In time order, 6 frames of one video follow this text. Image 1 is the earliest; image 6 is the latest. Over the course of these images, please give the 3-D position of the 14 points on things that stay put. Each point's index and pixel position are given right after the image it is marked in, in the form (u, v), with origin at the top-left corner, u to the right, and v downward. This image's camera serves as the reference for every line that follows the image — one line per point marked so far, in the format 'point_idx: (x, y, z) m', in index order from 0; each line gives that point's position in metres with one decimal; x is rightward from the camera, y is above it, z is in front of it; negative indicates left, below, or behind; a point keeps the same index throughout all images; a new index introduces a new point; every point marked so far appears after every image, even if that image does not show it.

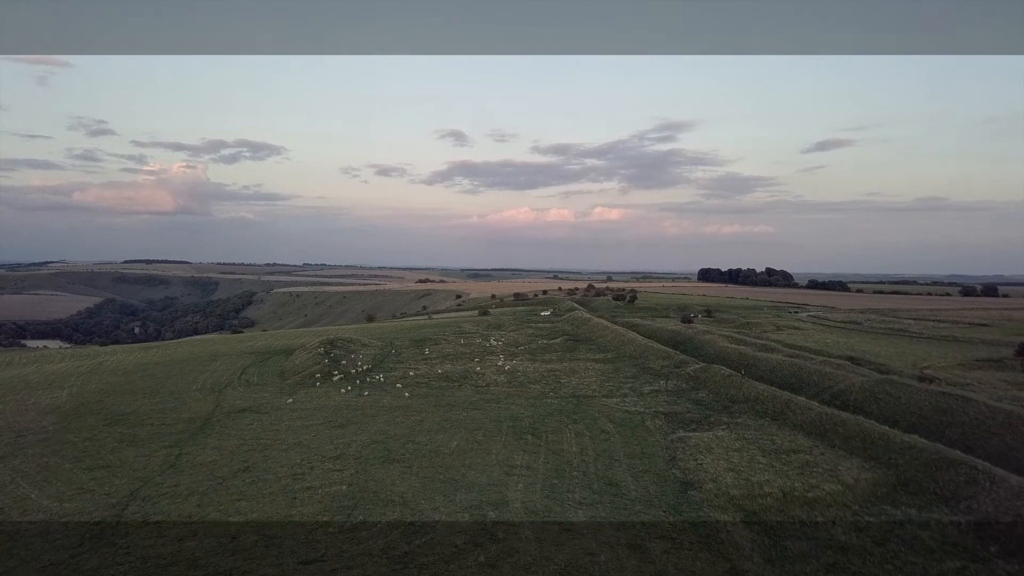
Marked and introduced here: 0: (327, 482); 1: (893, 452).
0: (-5.5, -5.8, +14.4) m
1: (+11.9, -5.2, +15.0) m
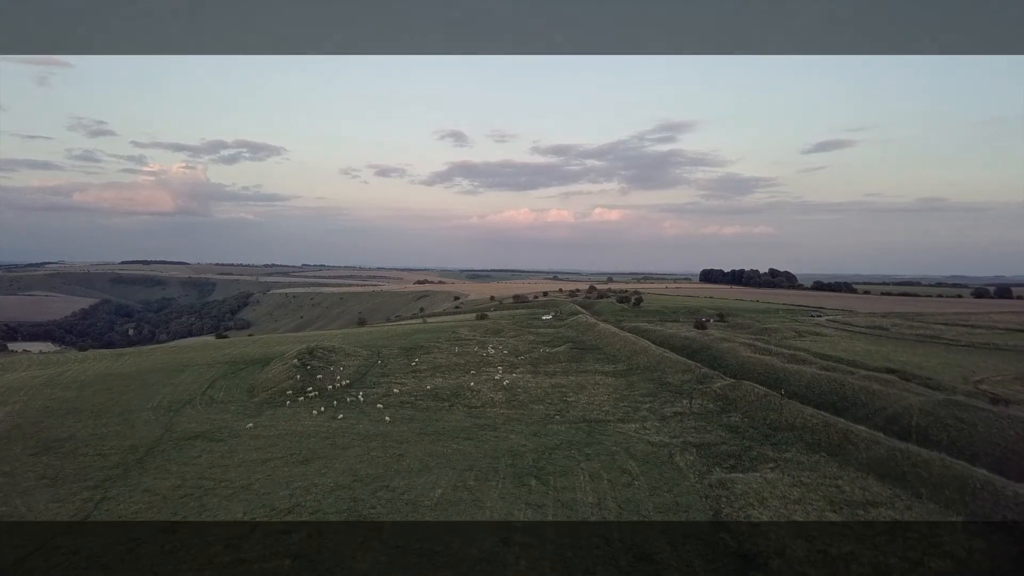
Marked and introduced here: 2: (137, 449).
0: (-5.5, -6.0, +11.0) m
1: (+11.9, -5.4, +11.5) m
2: (-14.7, -6.3, +18.8) m
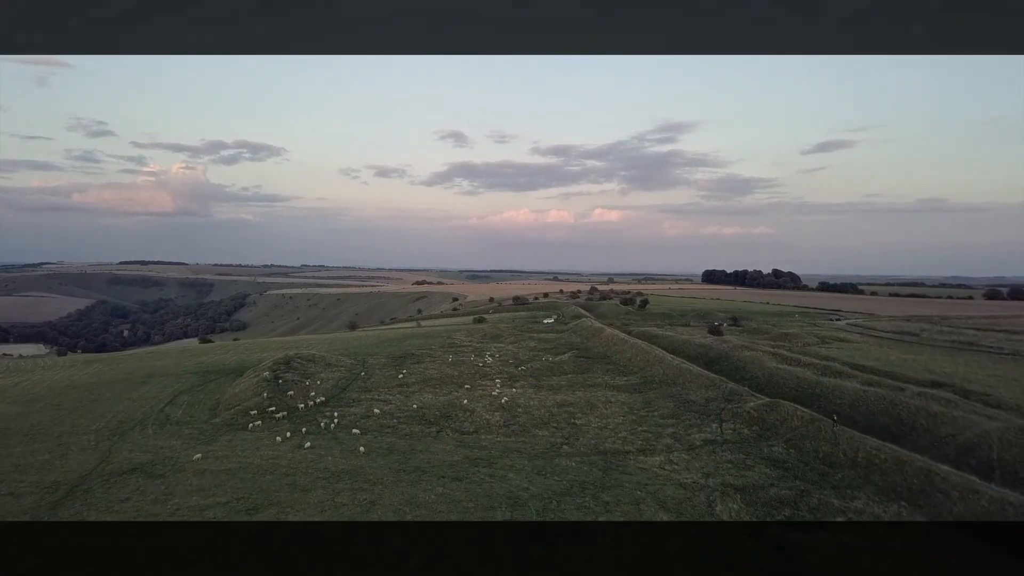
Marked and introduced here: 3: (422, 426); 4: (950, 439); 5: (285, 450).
0: (-5.6, -6.2, +7.8) m
1: (+11.9, -5.5, +8.4) m
2: (-14.8, -6.5, +15.6) m
3: (-3.5, -5.4, +18.8) m
4: (+15.7, -5.4, +17.2) m
5: (-8.1, -5.8, +17.0) m
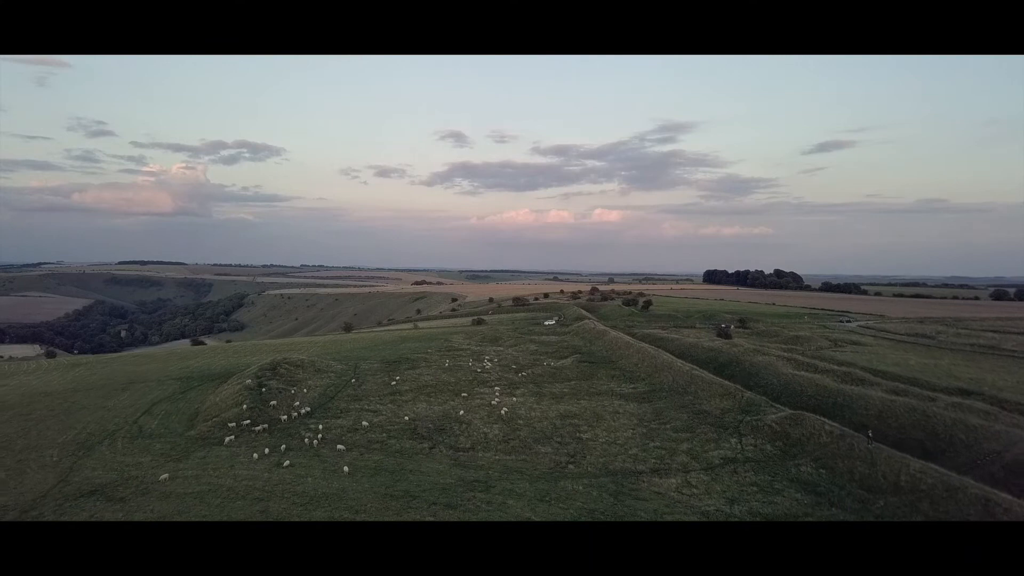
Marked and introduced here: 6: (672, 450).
0: (-5.6, -6.2, +6.2) m
1: (+11.9, -5.6, +6.8) m
2: (-14.8, -6.6, +14.0) m
3: (-3.5, -5.5, +17.2) m
4: (+15.7, -5.5, +15.6) m
5: (-8.1, -5.8, +15.4) m
6: (+5.5, -5.6, +16.5) m
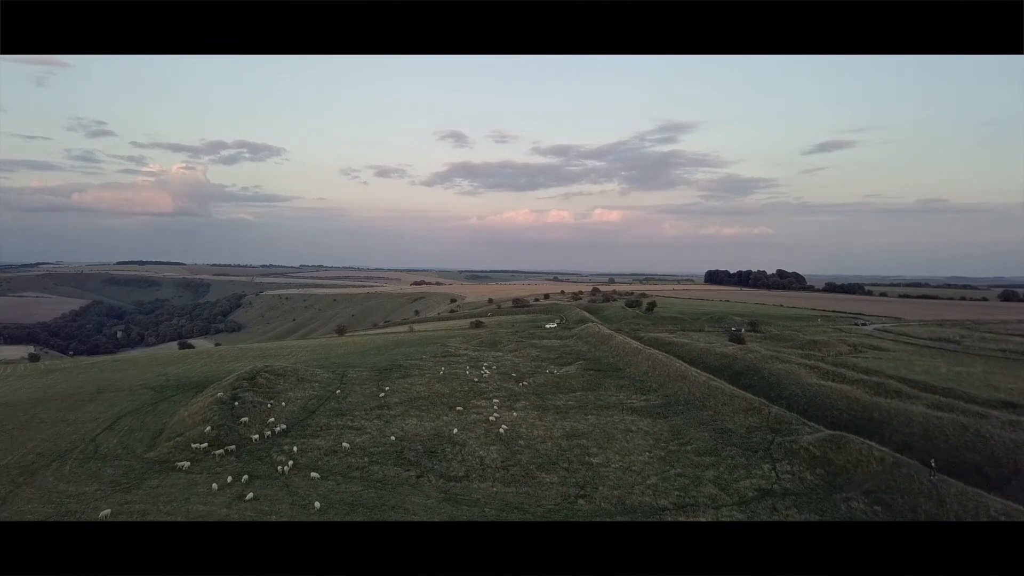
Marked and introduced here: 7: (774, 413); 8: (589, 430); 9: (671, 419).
0: (-5.6, -6.4, +4.0) m
1: (+11.9, -5.7, +4.6) m
2: (-14.8, -6.7, +11.8) m
3: (-3.5, -5.6, +15.0) m
4: (+15.7, -5.6, +13.4) m
5: (-8.1, -5.9, +13.2) m
6: (+5.5, -5.7, +14.3) m
7: (+10.1, -4.8, +18.6) m
8: (+2.9, -5.4, +18.2) m
9: (+6.5, -5.3, +19.3) m
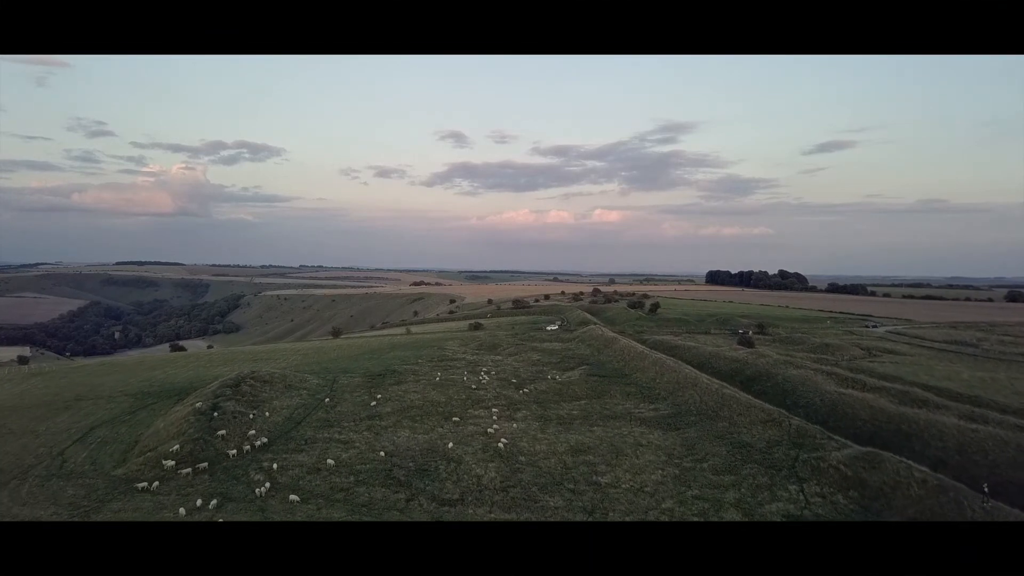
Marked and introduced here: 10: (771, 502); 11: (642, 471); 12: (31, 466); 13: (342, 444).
0: (-5.6, -6.4, +2.6) m
1: (+11.9, -5.8, +3.2) m
2: (-14.8, -6.7, +10.4) m
3: (-3.5, -5.7, +13.6) m
4: (+15.7, -5.7, +12.0) m
5: (-8.1, -6.0, +11.8) m
6: (+5.5, -5.7, +12.9) m
7: (+10.1, -4.9, +17.2) m
8: (+2.9, -5.5, +16.8) m
9: (+6.5, -5.4, +17.9) m
10: (+7.0, -5.7, +12.9) m
11: (+4.0, -5.6, +14.6) m
12: (-17.1, -6.3, +17.1) m
13: (-6.1, -5.6, +17.1) m
